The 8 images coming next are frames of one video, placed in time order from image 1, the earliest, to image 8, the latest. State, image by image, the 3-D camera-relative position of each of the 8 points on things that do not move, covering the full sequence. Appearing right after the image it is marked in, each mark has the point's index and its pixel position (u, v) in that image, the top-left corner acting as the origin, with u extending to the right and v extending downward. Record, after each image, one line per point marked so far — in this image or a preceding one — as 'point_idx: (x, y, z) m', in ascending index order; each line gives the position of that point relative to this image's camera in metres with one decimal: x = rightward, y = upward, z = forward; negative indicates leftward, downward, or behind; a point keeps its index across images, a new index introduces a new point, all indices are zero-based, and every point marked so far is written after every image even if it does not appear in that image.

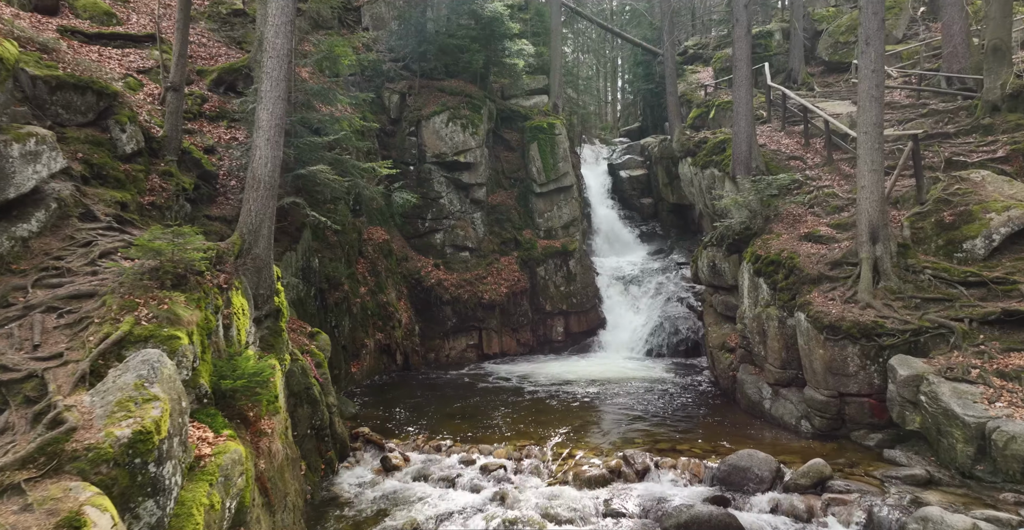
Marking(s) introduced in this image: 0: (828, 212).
0: (+7.2, +1.2, +15.1) m
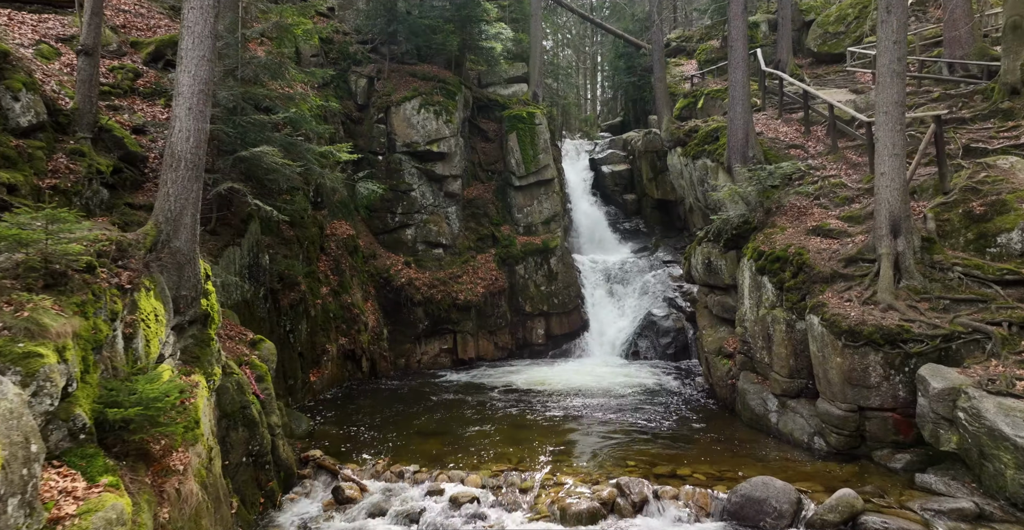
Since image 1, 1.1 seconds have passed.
0: (+6.7, +1.3, +13.8) m
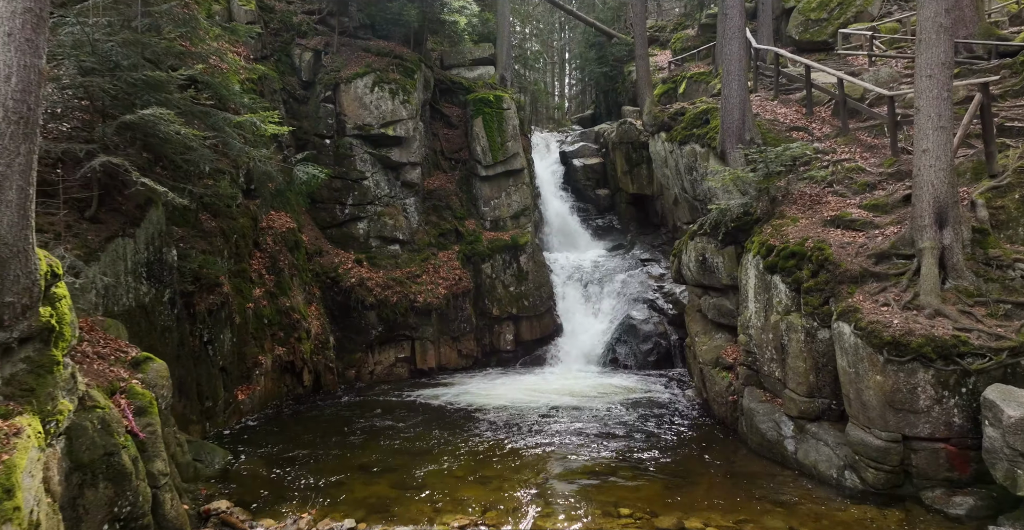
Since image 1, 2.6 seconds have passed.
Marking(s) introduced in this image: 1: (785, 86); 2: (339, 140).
0: (+6.1, +1.3, +11.8) m
1: (+7.1, +4.7, +17.4) m
2: (-4.9, +3.5, +18.9) m
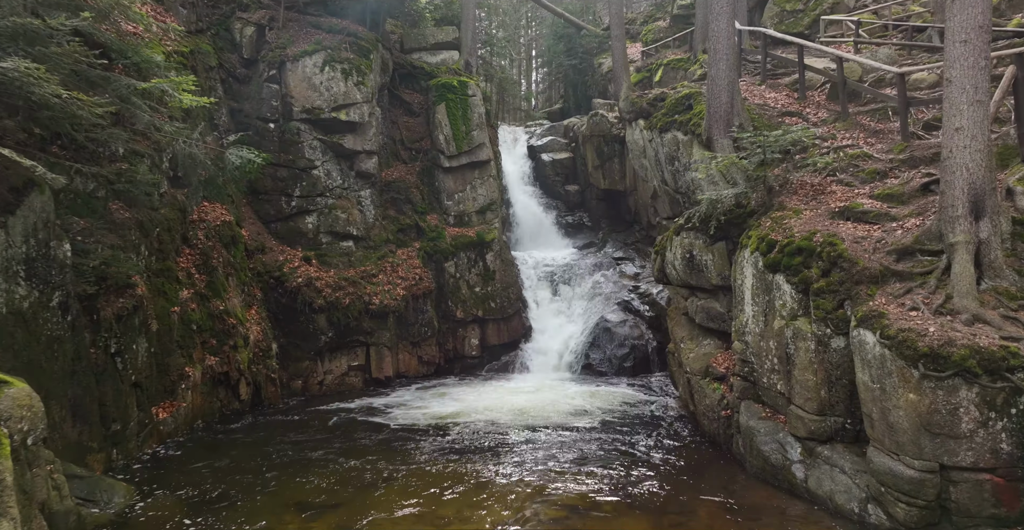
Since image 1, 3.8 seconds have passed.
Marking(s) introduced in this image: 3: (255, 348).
0: (+5.5, +1.4, +10.5) m
1: (+6.3, +4.7, +16.1) m
2: (-5.8, +3.6, +17.0) m
3: (-5.6, -1.8, +14.5) m
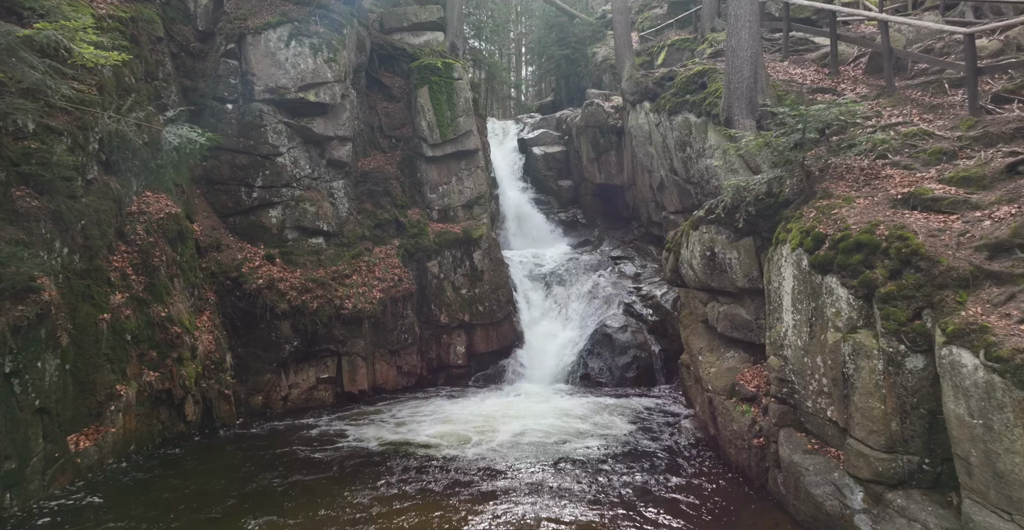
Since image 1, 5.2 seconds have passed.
0: (+5.4, +1.4, +8.8) m
1: (+6.1, +4.7, +14.3) m
2: (-6.0, +3.6, +15.1) m
3: (-5.8, -1.8, +12.5) m
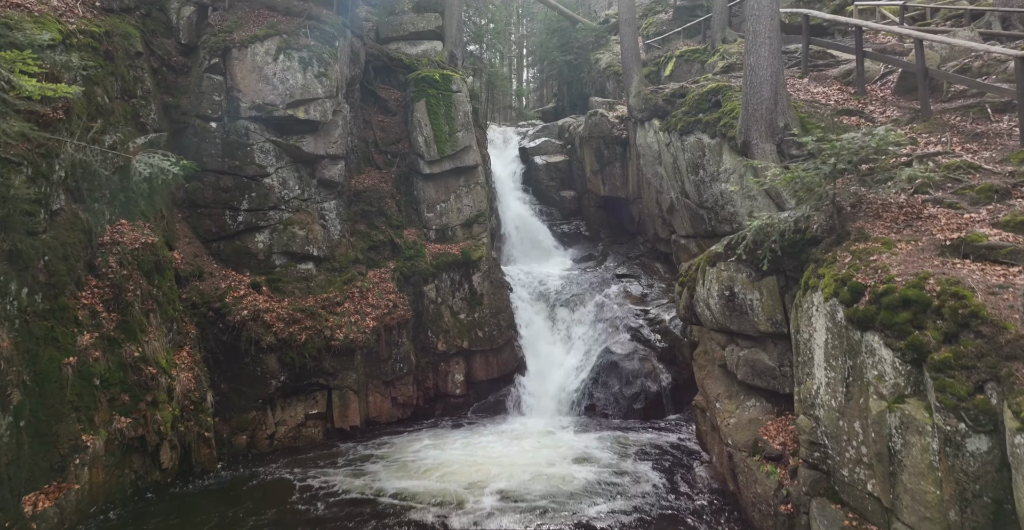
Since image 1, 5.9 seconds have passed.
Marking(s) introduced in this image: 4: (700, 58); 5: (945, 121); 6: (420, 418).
0: (+5.4, +0.8, +7.9) m
1: (+6.1, +4.1, +13.5) m
2: (-6.0, +3.0, +14.2) m
3: (-5.7, -2.4, +11.7) m
4: (+5.0, +5.5, +17.7) m
5: (+6.2, +2.0, +9.5) m
6: (-2.2, -3.6, +15.6) m
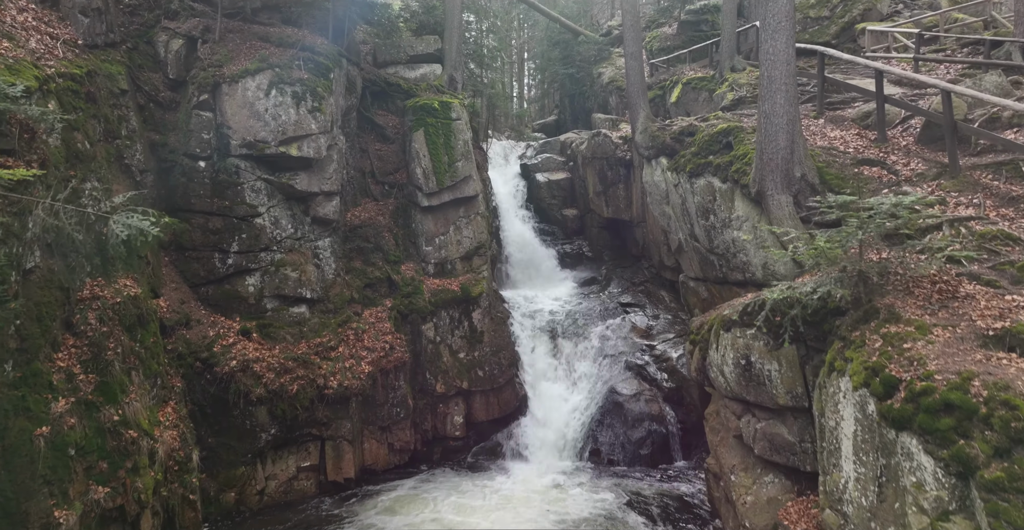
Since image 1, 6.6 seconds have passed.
0: (+5.4, -0.1, +7.3) m
1: (+6.1, +3.2, +12.9) m
2: (-6.0, +2.1, +13.7) m
3: (-5.7, -3.3, +11.1) m
4: (+5.0, +4.6, +17.1) m
5: (+6.2, +1.1, +8.9) m
6: (-2.1, -4.5, +15.0) m
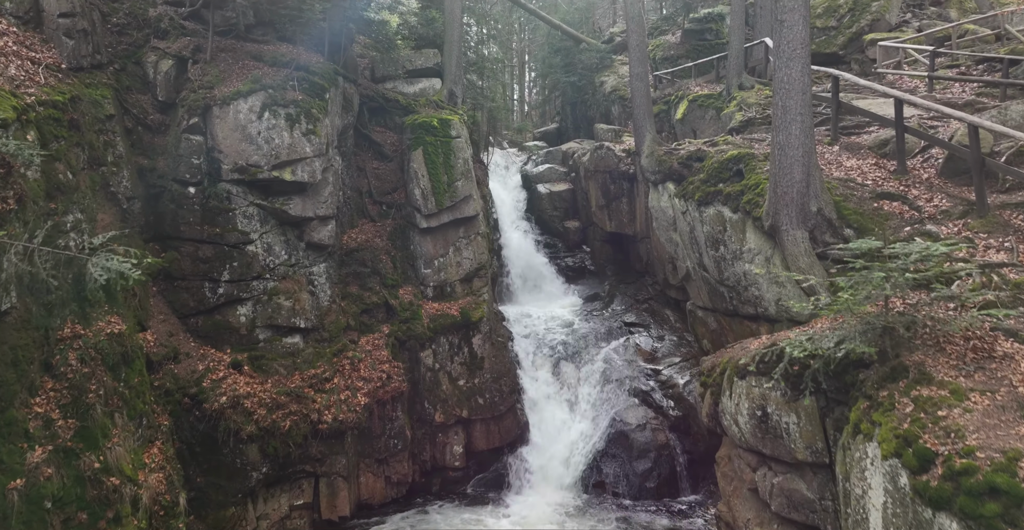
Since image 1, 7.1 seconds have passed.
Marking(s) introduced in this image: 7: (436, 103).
0: (+5.5, -0.7, +6.8) m
1: (+6.2, +2.6, +12.4) m
2: (-6.0, +1.5, +13.2) m
3: (-5.7, -3.8, +10.6) m
4: (+5.1, +4.0, +16.6) m
5: (+6.2, +0.5, +8.4) m
6: (-2.1, -5.1, +14.5) m
7: (-2.1, +4.5, +18.7) m
